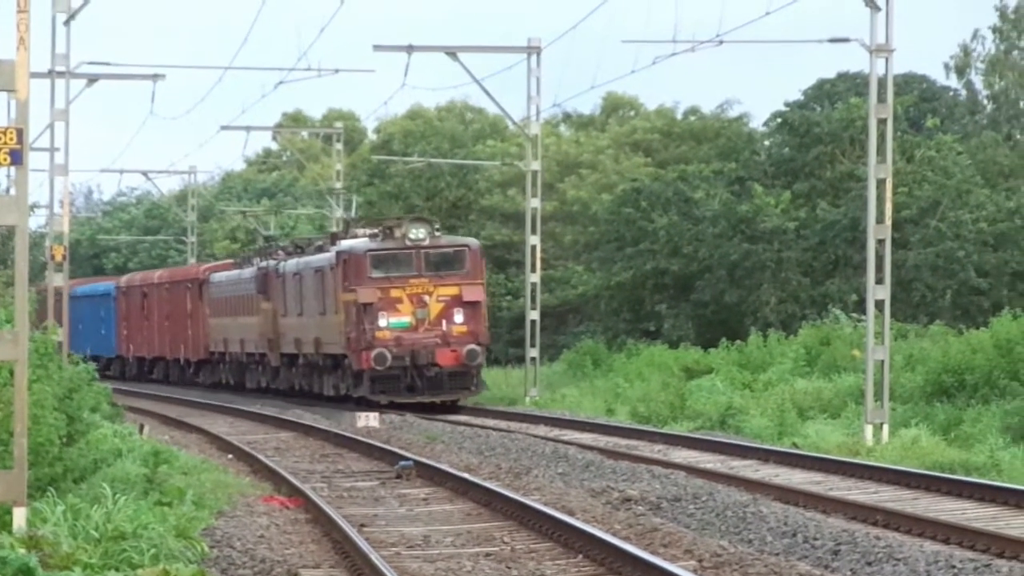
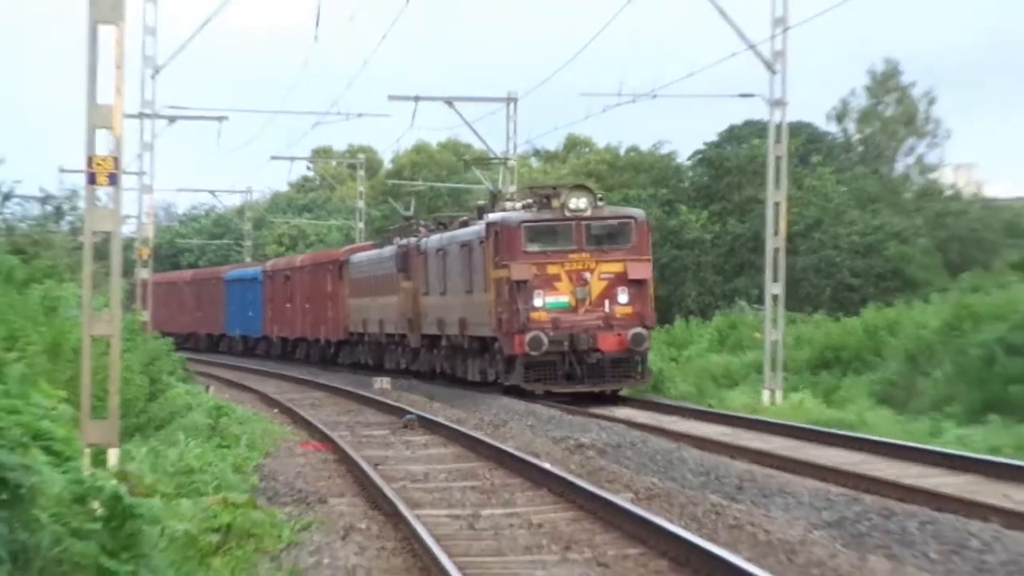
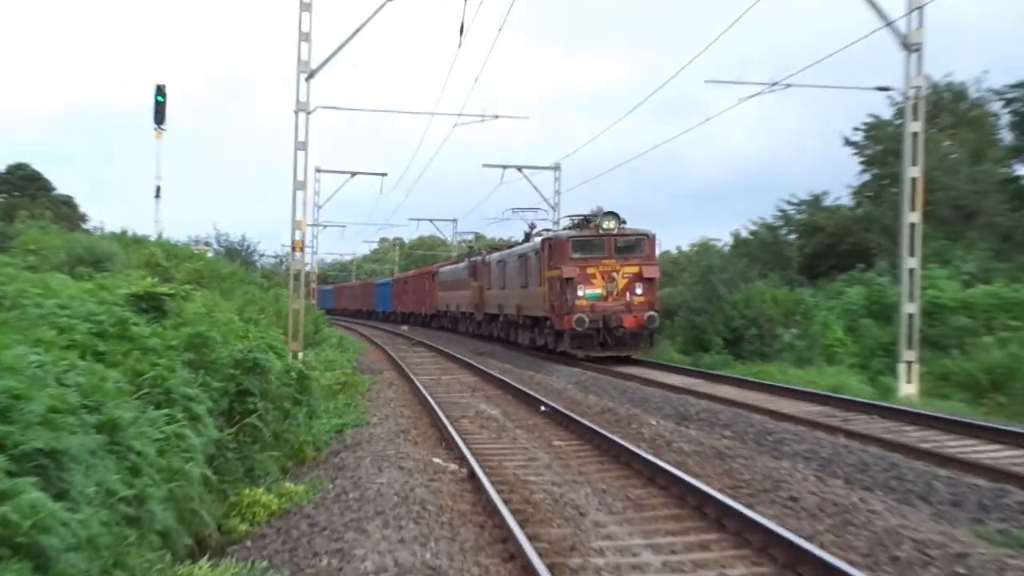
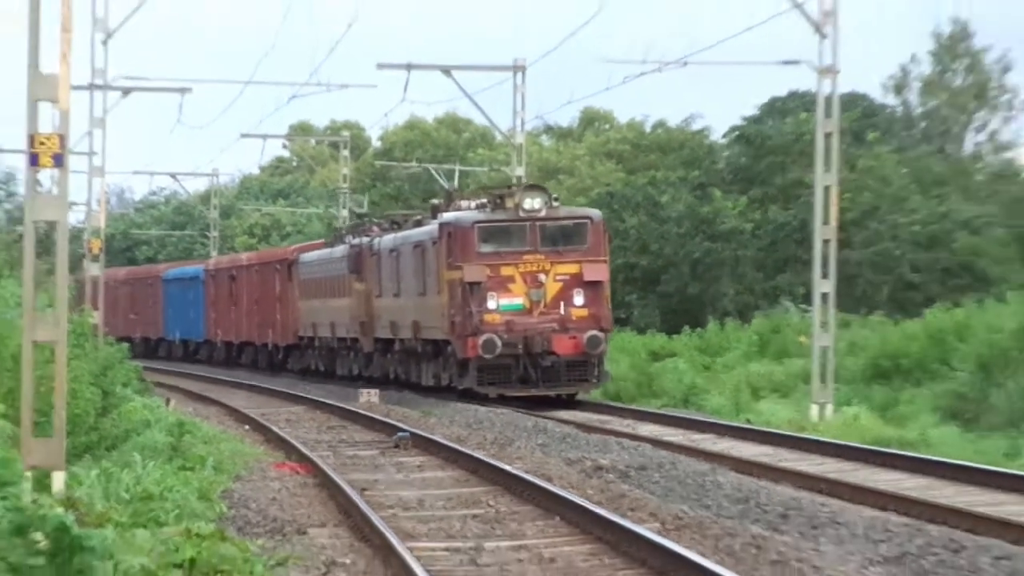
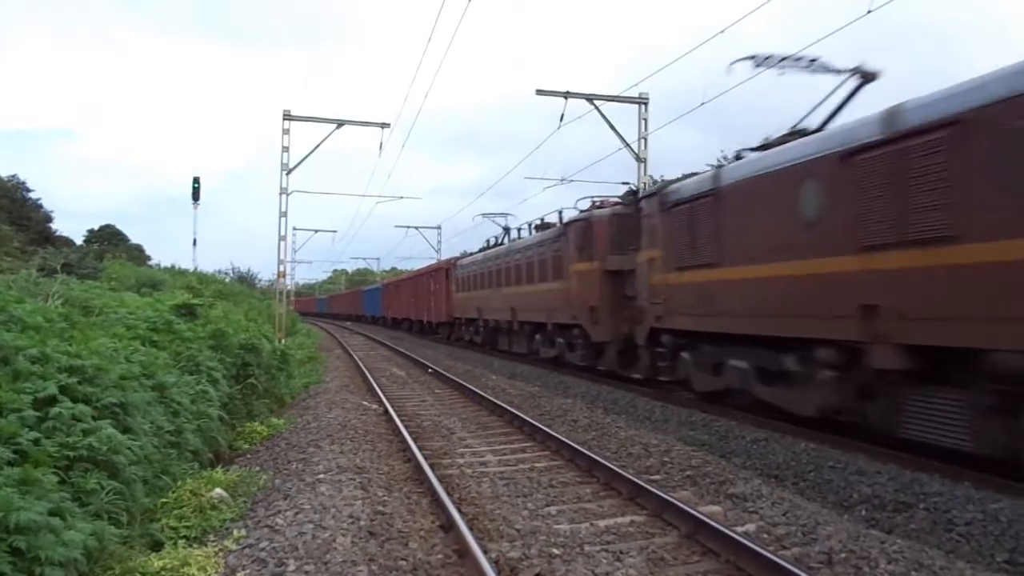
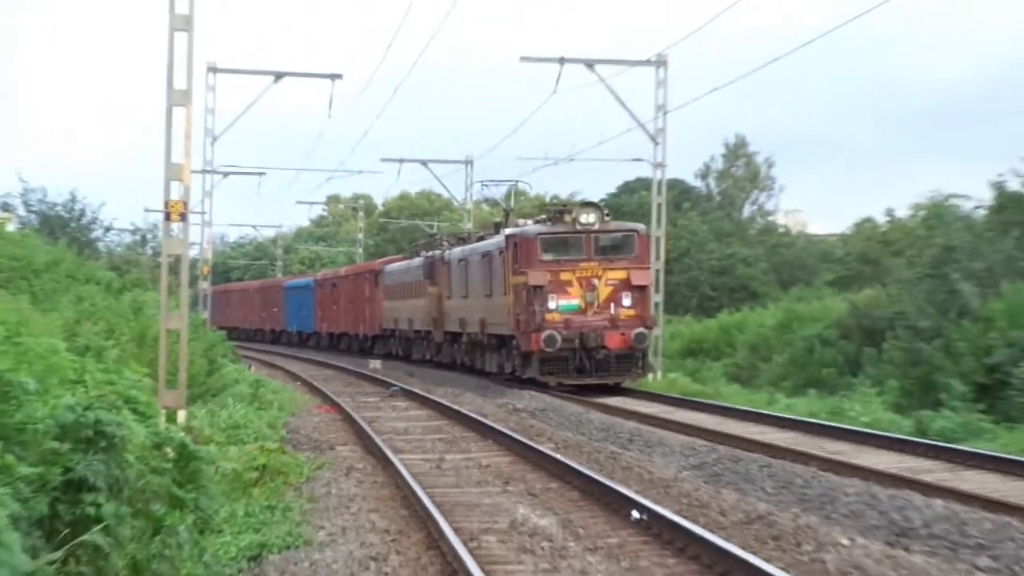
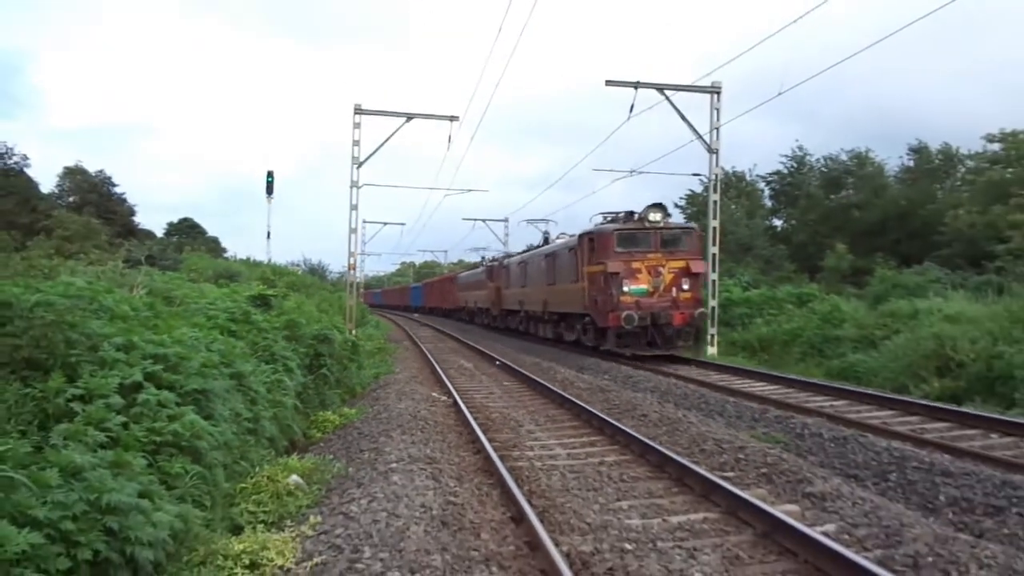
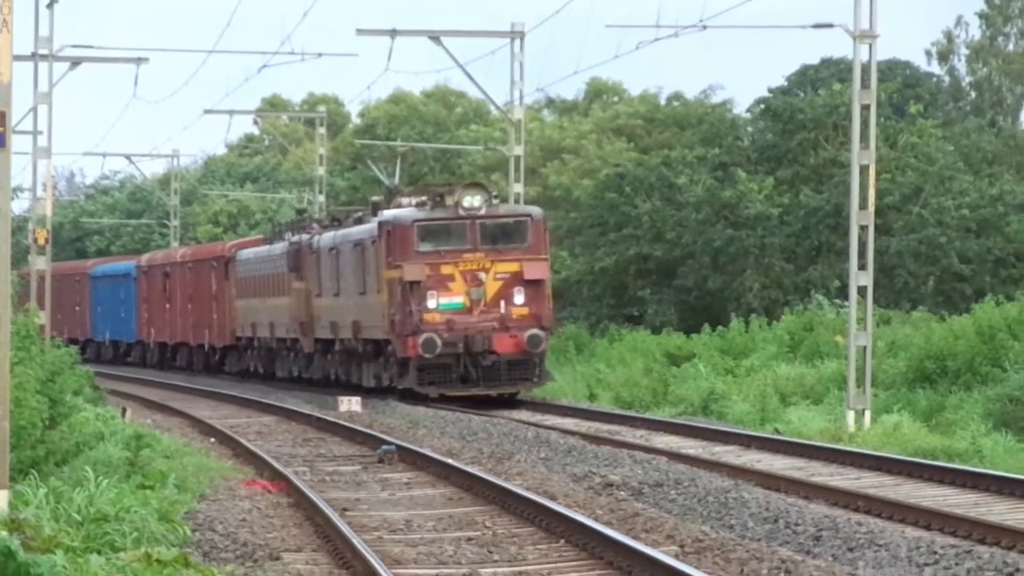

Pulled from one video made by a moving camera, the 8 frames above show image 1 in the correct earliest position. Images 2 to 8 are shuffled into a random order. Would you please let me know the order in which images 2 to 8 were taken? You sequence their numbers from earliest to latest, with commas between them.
8, 4, 2, 6, 3, 7, 5
